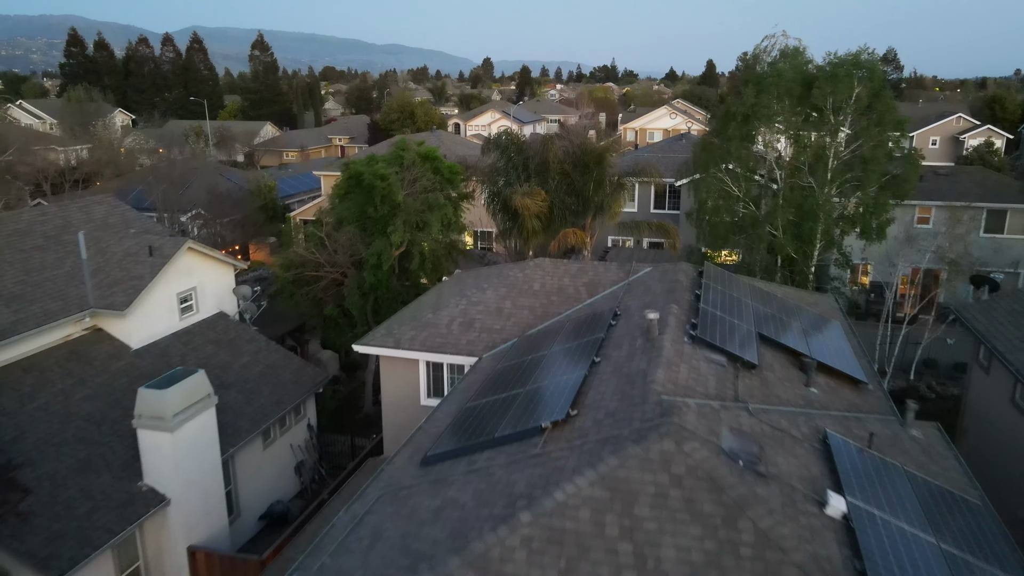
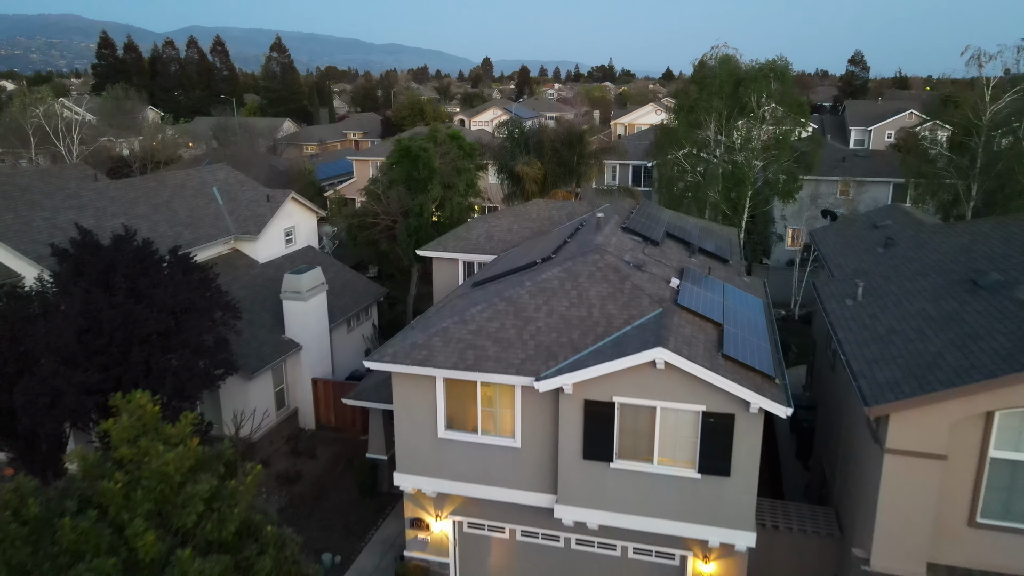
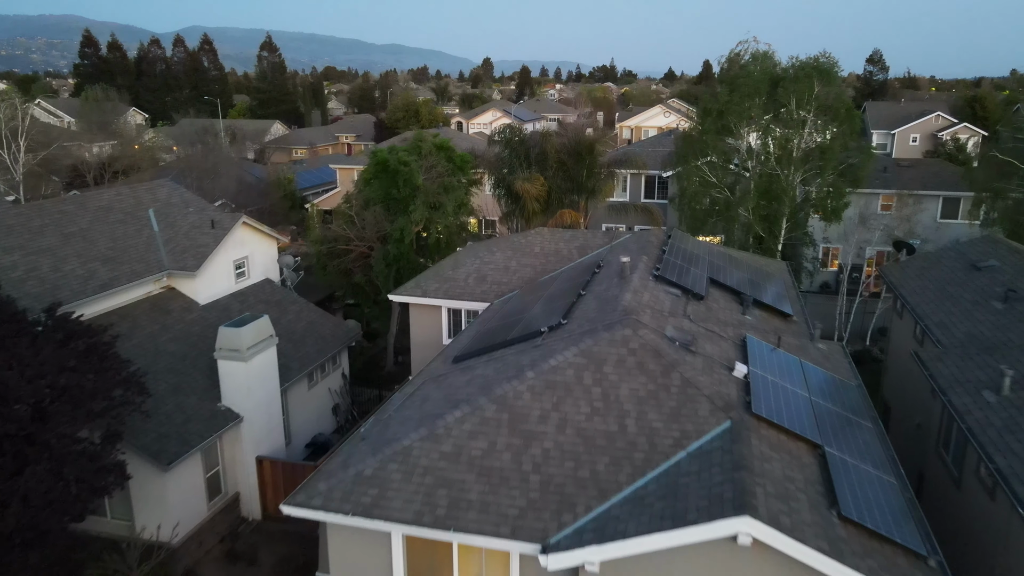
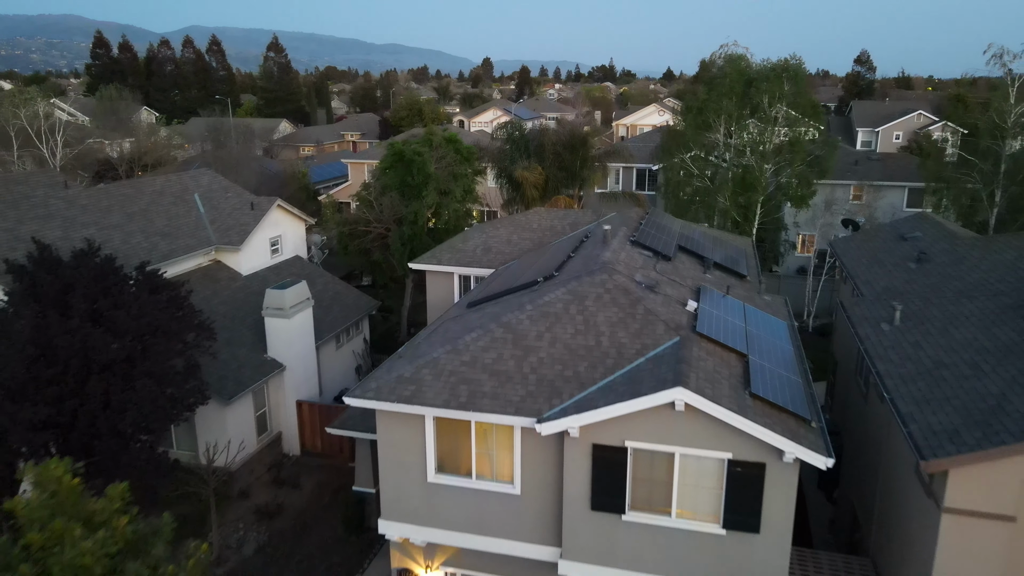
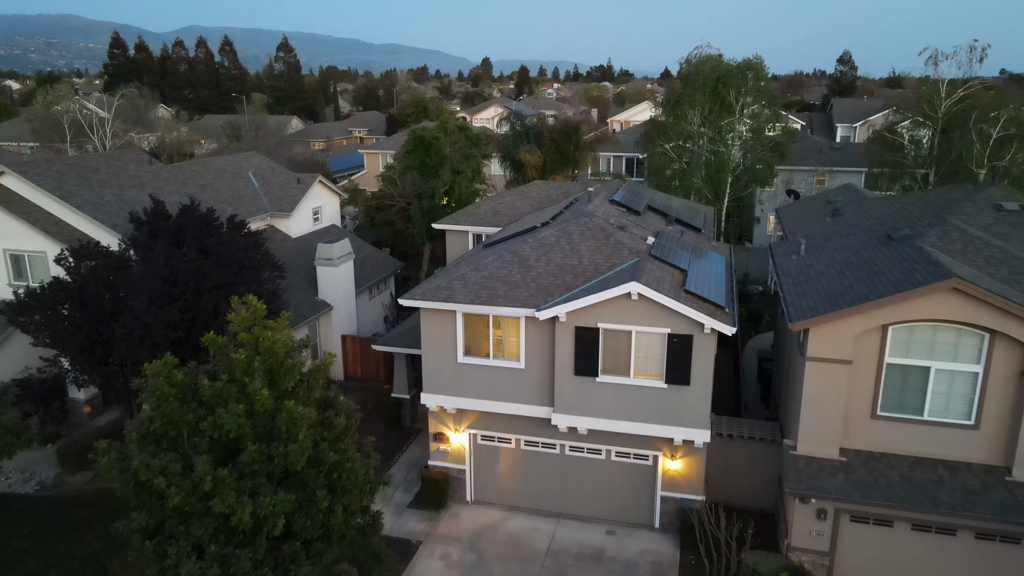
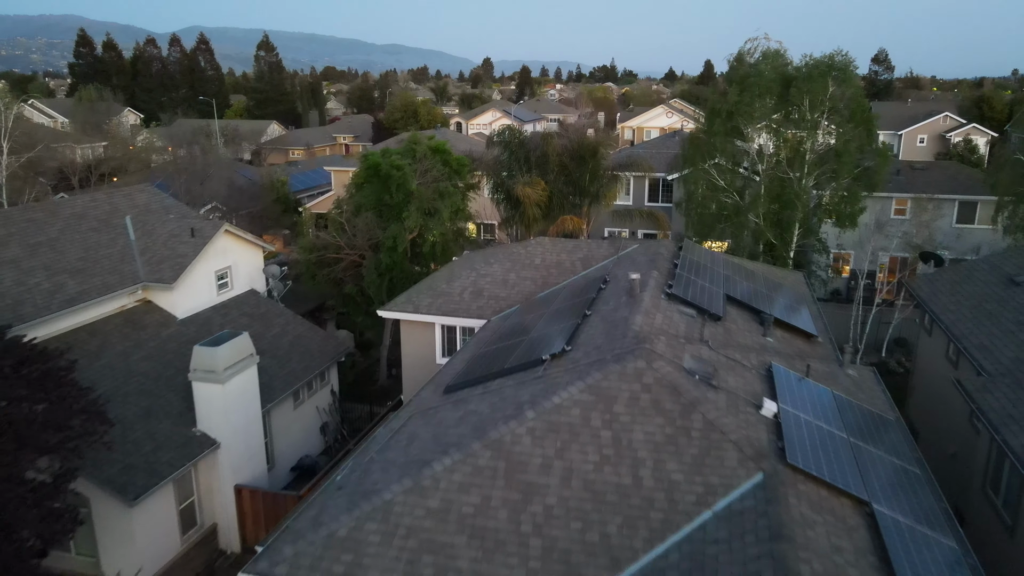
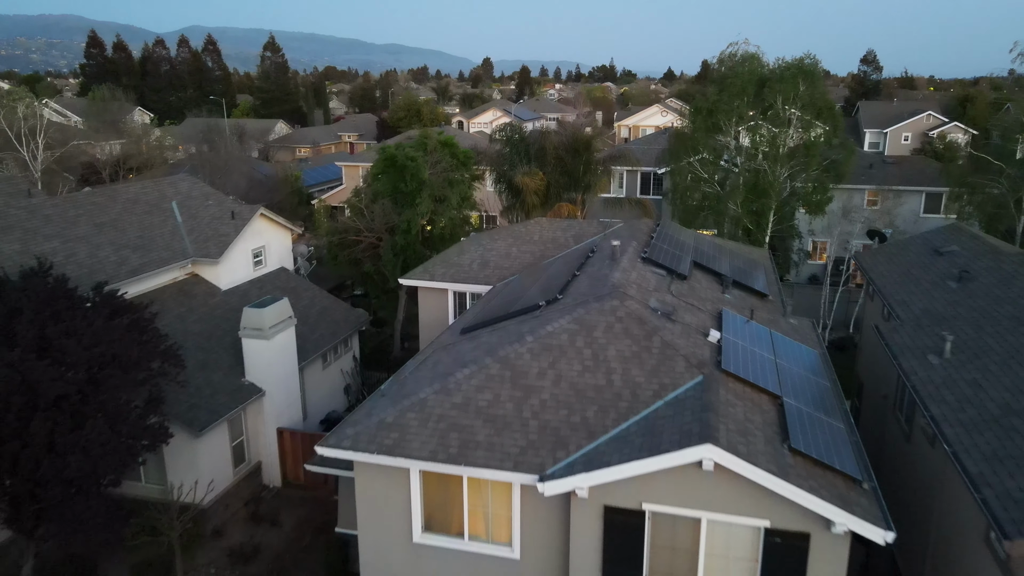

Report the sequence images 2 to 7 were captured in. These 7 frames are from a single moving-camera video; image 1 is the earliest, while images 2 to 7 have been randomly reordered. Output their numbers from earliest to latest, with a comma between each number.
6, 3, 7, 4, 2, 5
